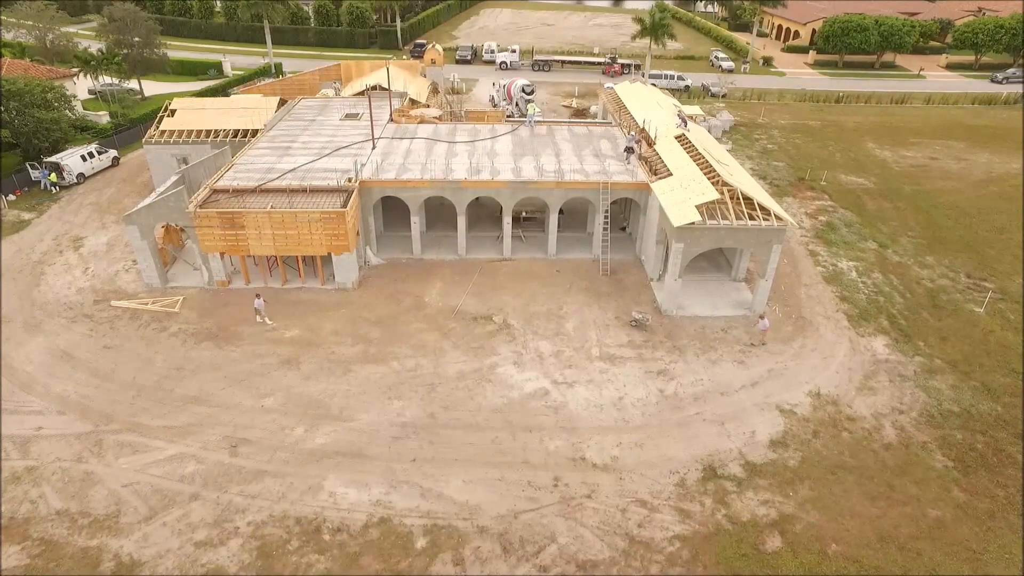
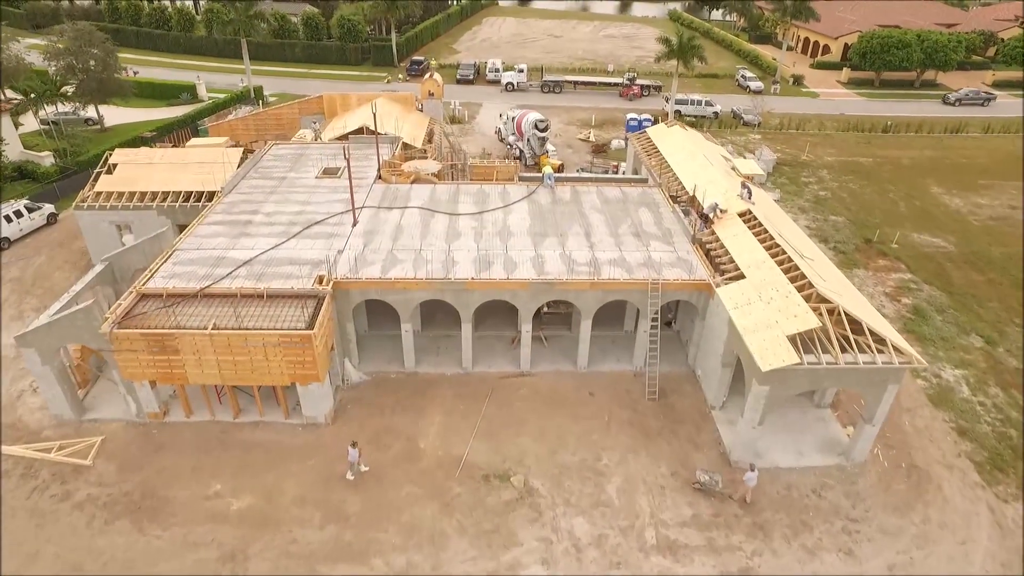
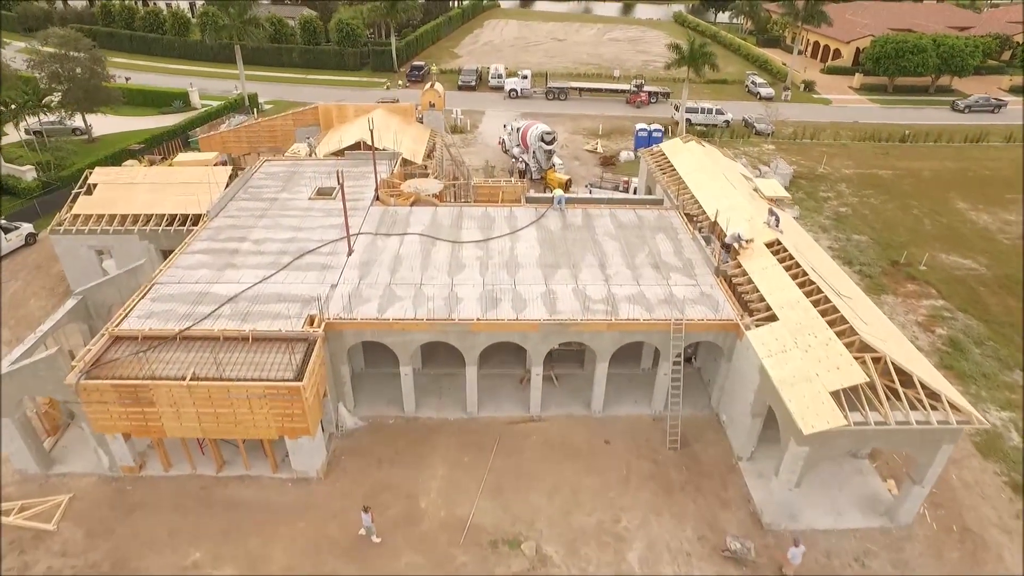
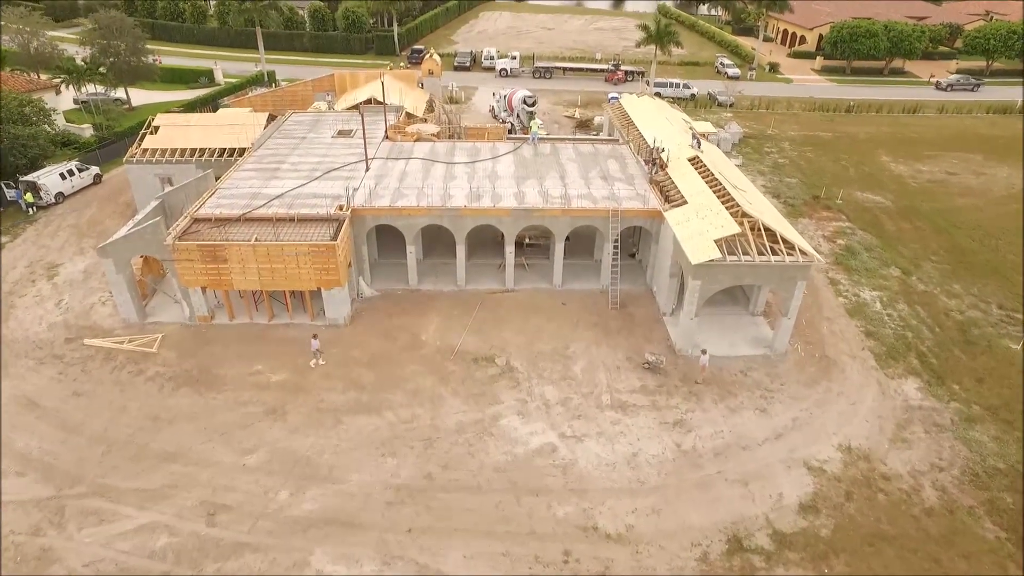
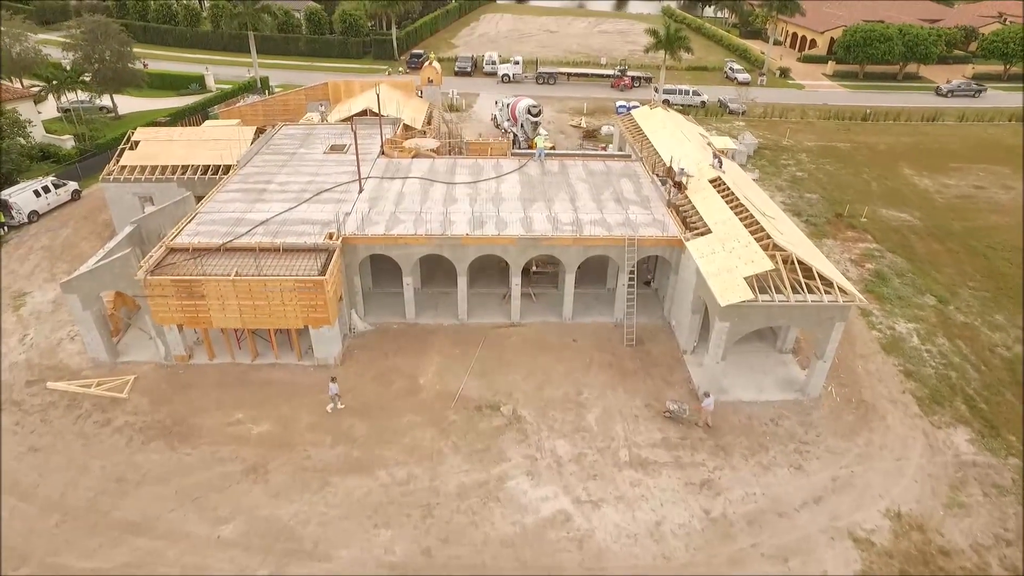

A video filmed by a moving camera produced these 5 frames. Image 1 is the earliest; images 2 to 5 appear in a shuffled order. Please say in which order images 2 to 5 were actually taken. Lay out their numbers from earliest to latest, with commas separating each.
4, 5, 2, 3
